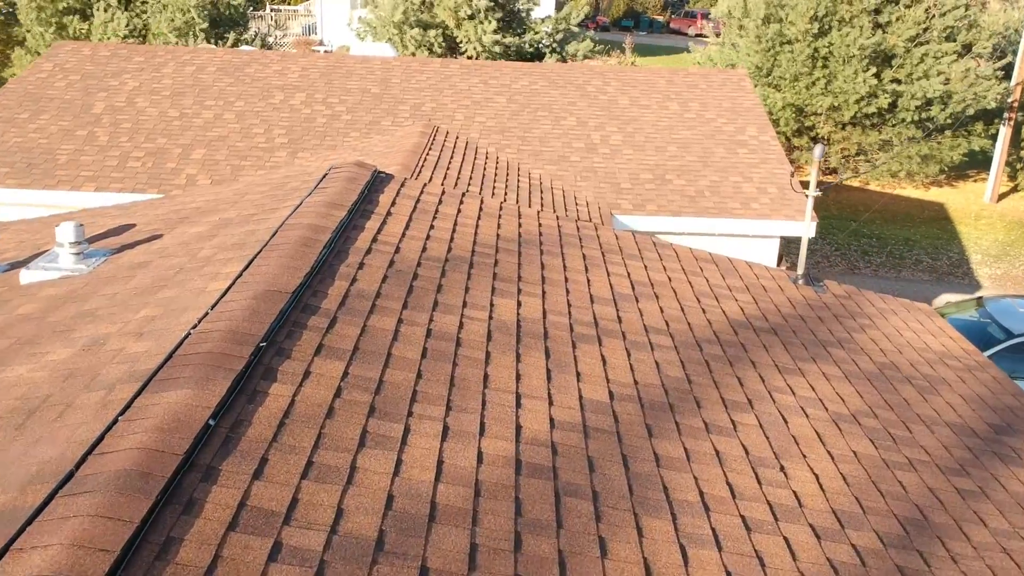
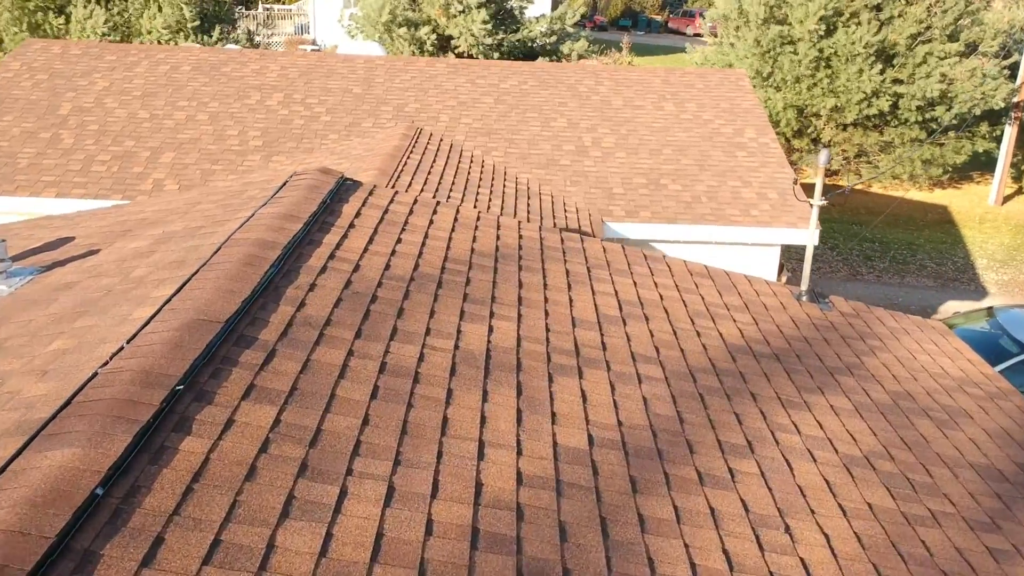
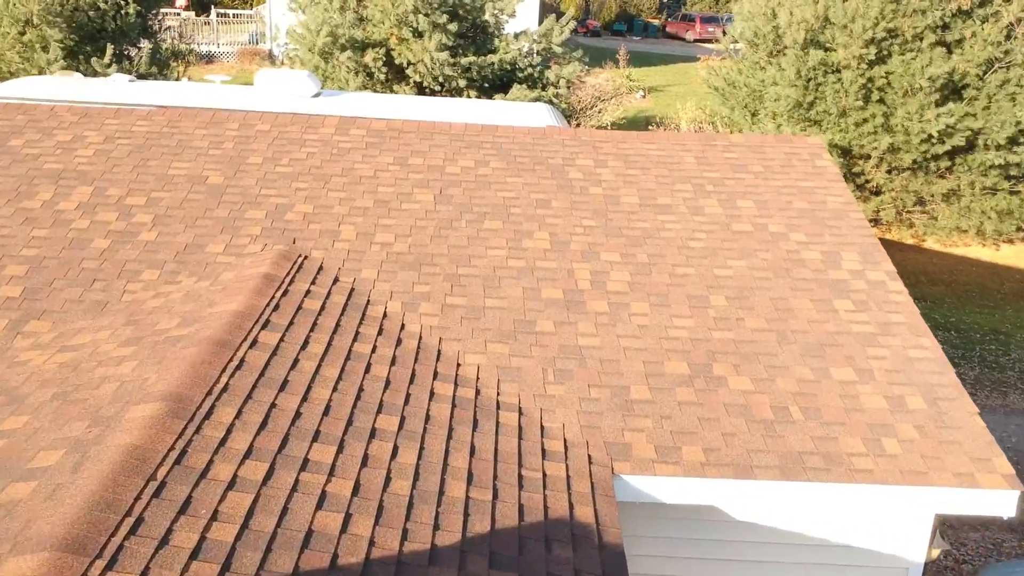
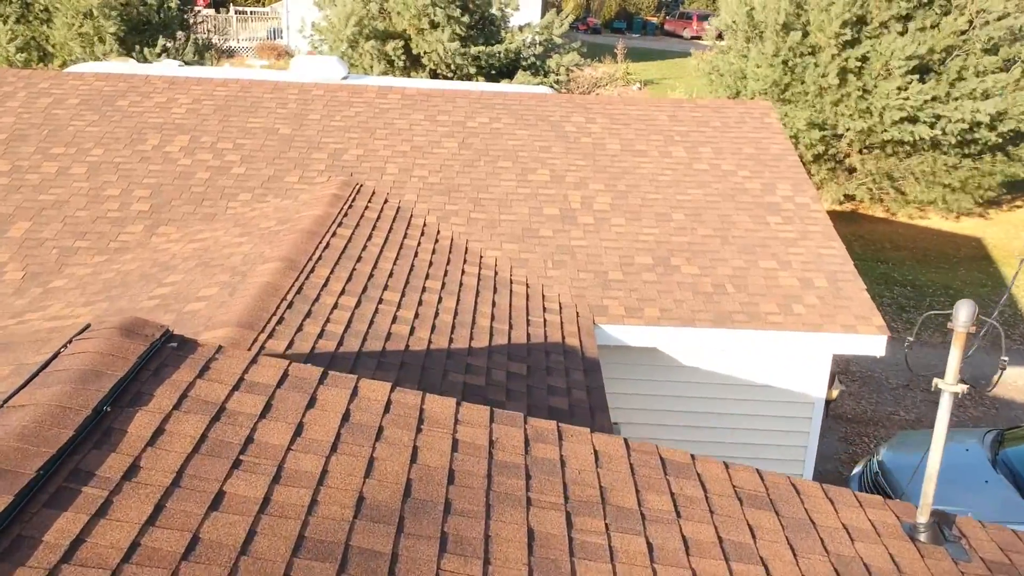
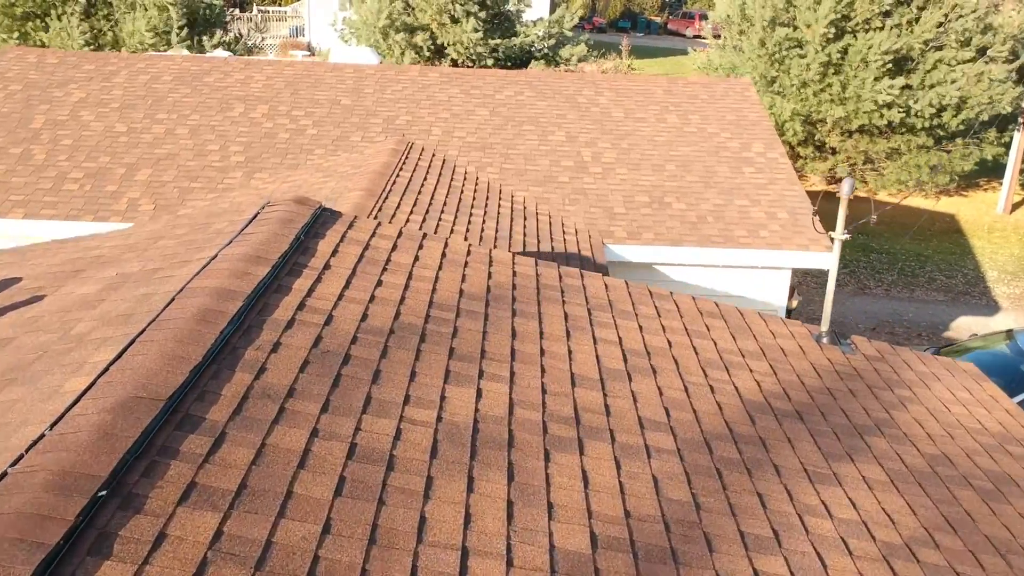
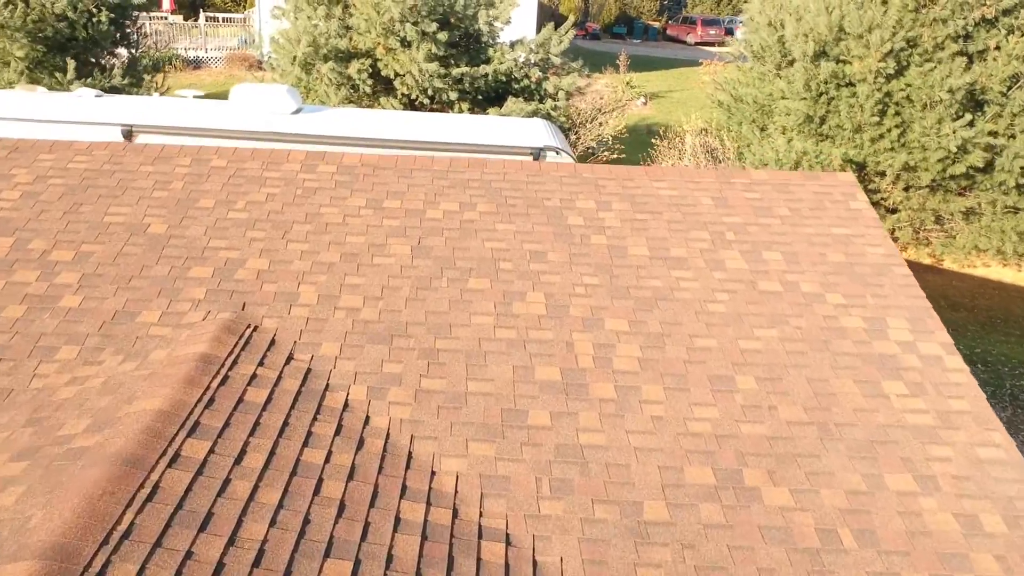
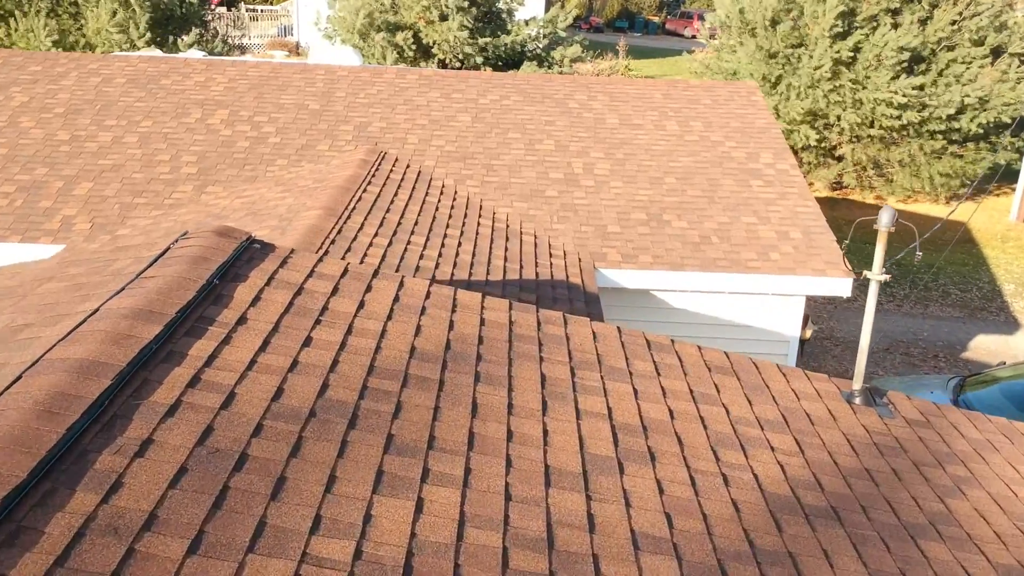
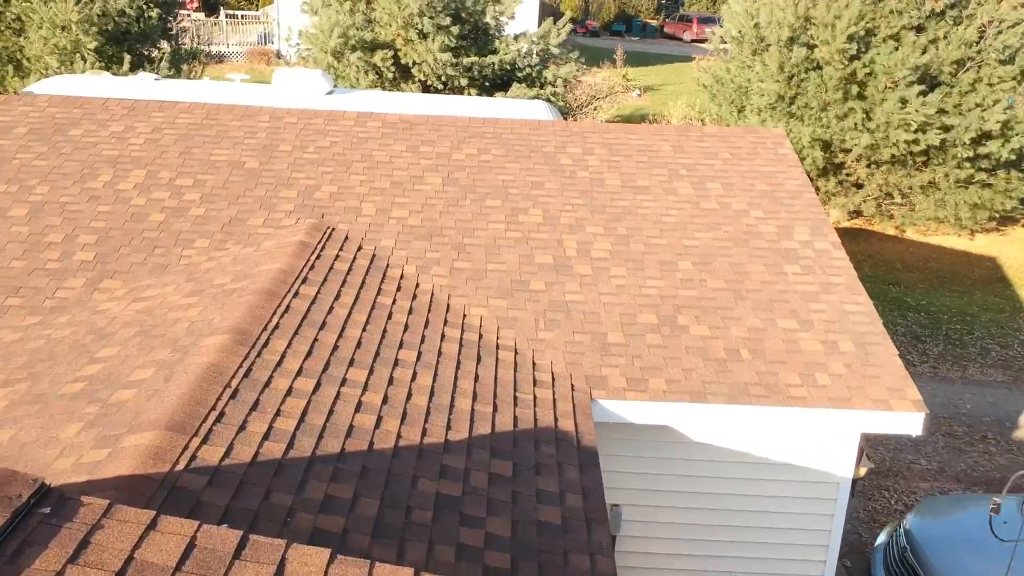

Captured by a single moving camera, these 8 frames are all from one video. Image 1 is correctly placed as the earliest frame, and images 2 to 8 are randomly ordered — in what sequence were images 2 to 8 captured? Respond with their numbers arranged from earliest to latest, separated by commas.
2, 5, 7, 4, 8, 3, 6
